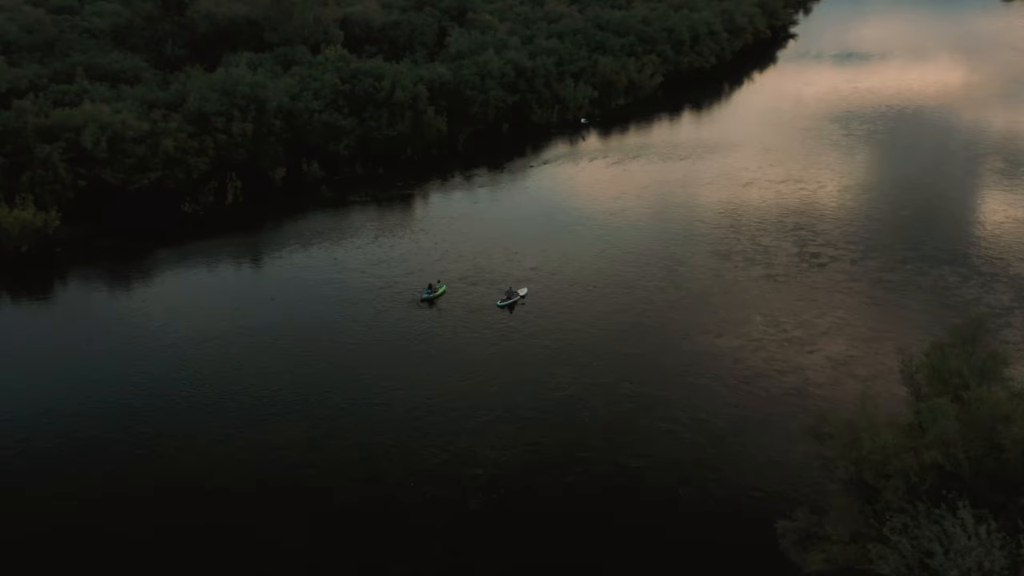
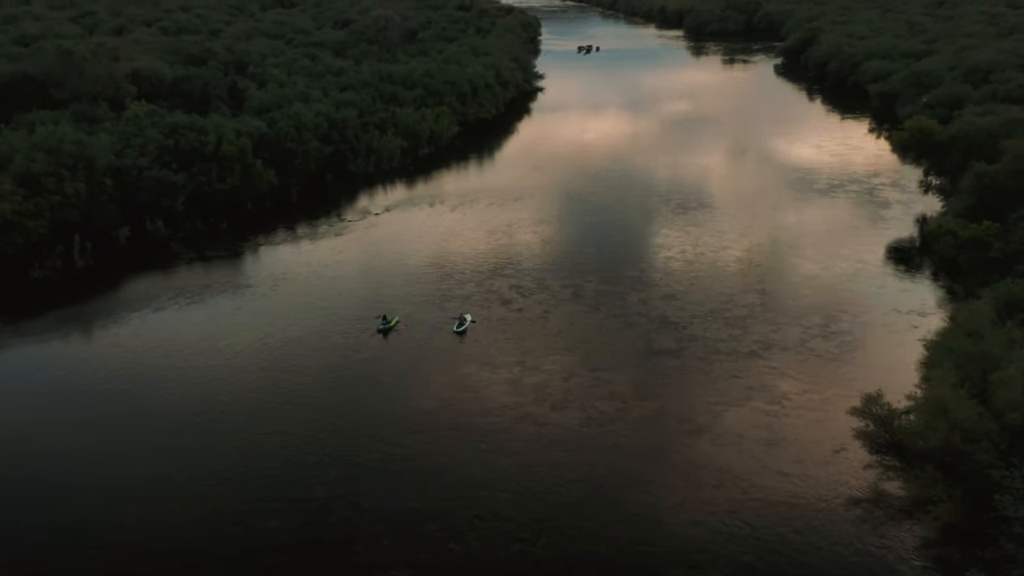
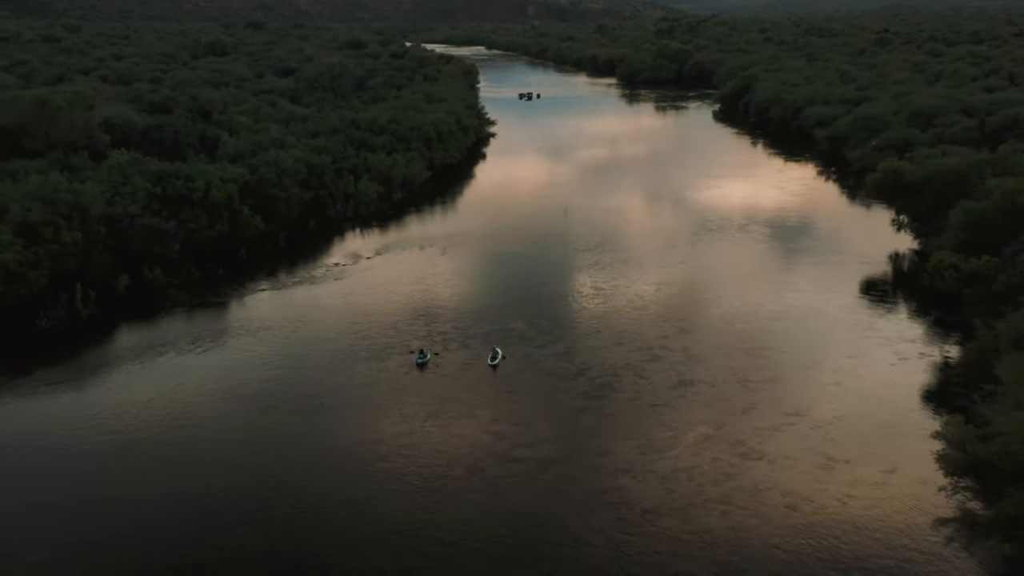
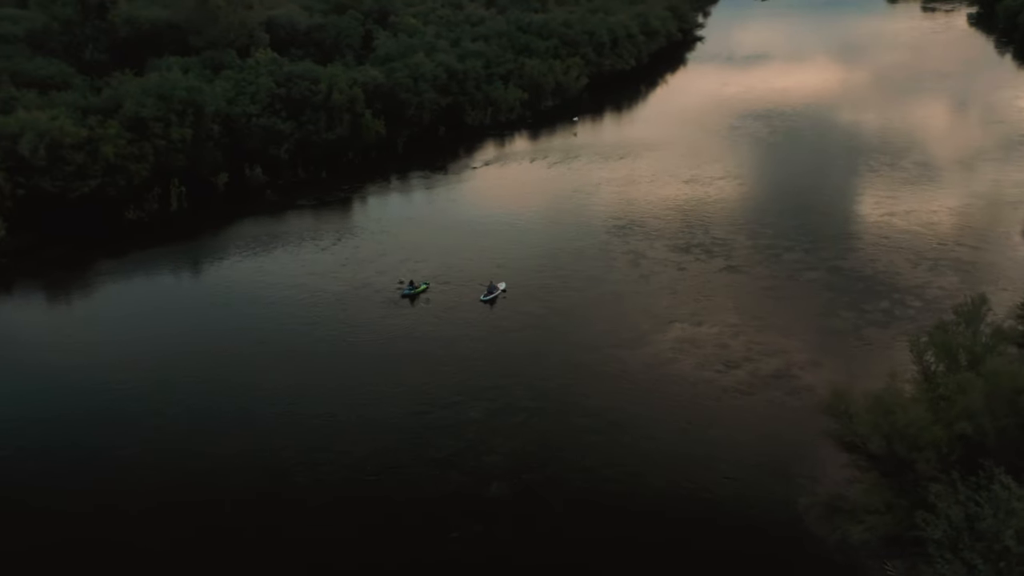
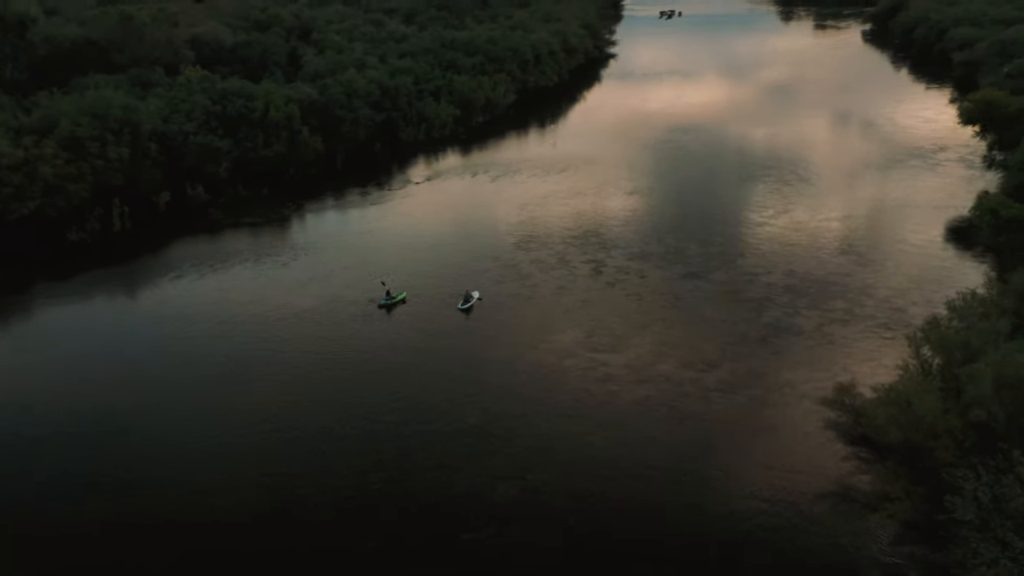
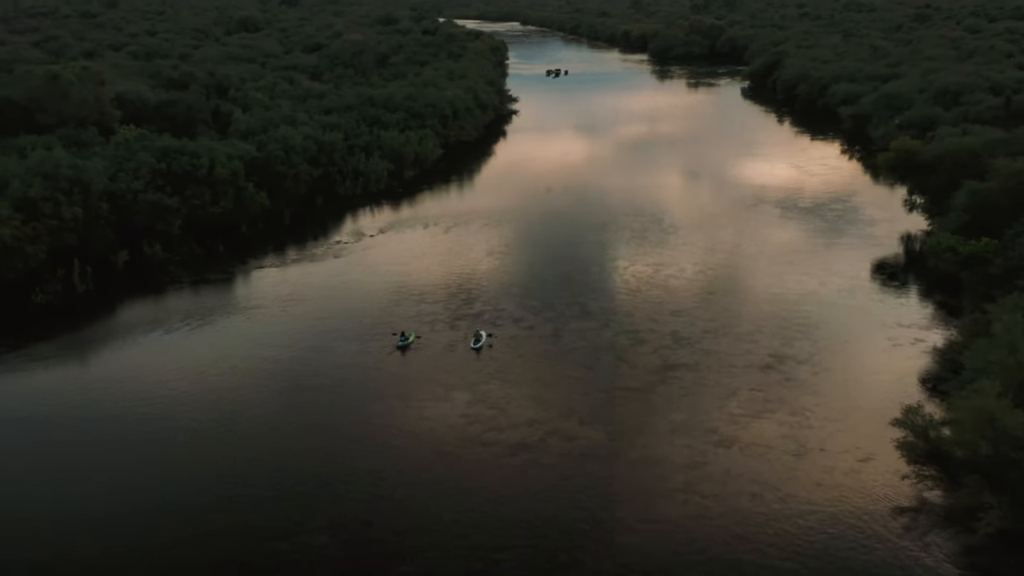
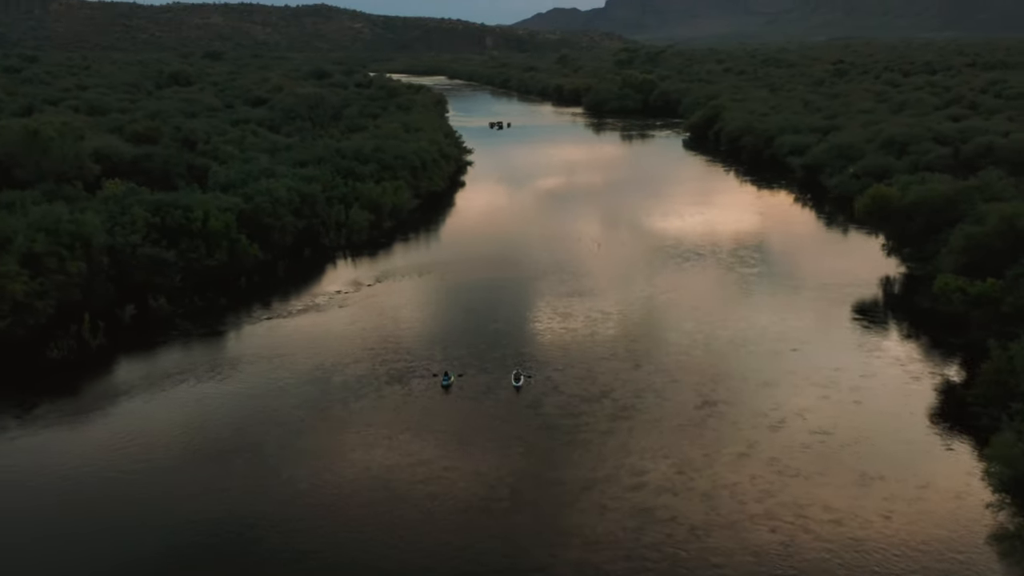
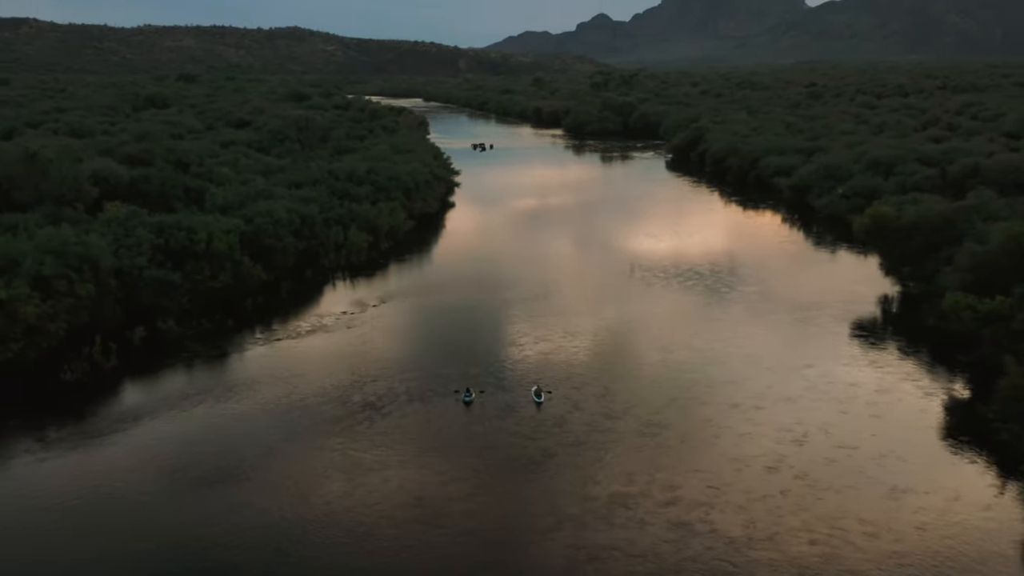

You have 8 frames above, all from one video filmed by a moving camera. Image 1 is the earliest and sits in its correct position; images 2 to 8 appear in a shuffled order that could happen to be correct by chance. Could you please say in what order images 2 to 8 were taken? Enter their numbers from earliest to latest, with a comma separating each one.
4, 5, 2, 6, 3, 7, 8
